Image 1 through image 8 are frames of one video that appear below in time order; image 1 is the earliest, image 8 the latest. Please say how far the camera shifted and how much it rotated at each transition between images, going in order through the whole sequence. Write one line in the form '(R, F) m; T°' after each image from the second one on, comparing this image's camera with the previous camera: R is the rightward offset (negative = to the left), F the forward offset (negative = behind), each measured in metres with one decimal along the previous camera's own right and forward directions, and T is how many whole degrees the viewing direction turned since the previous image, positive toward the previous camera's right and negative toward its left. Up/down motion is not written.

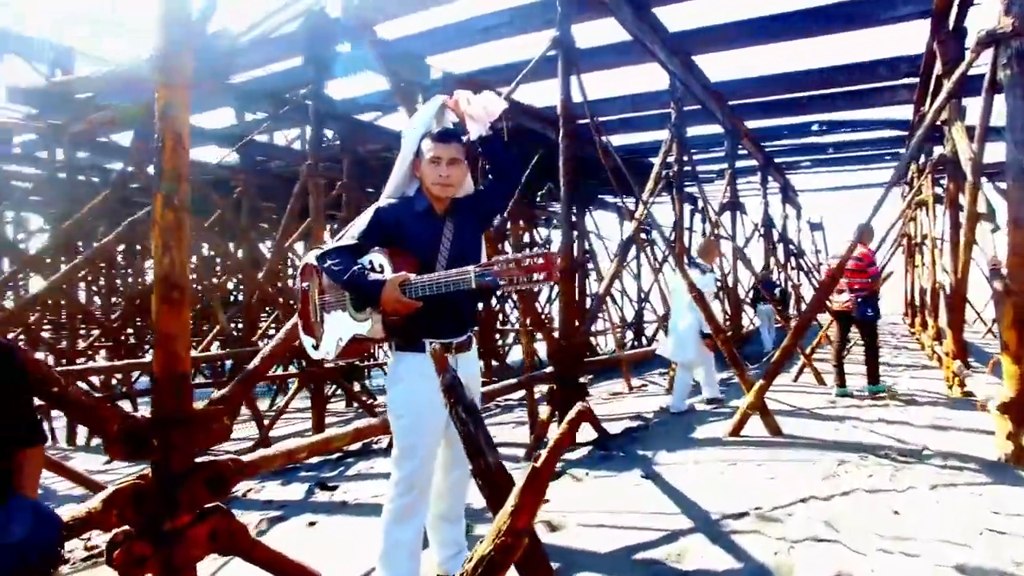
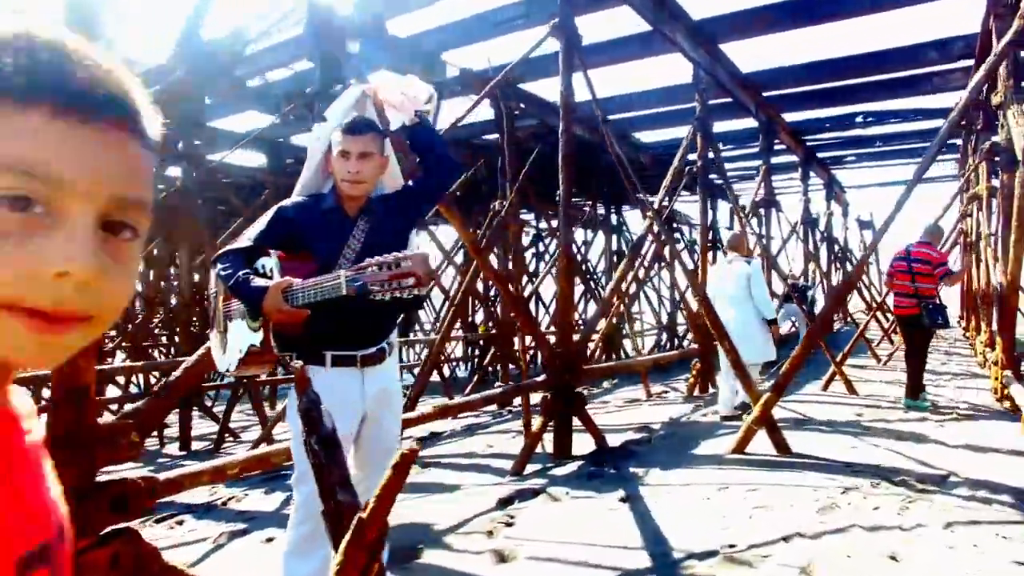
(+0.4, +0.3) m; -4°
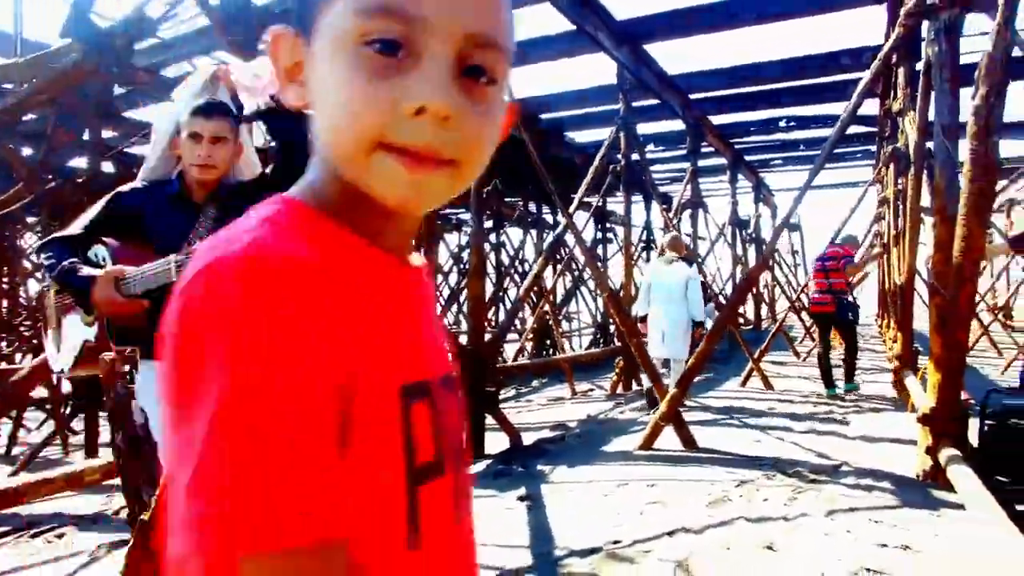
(+0.3, +0.1) m; +5°
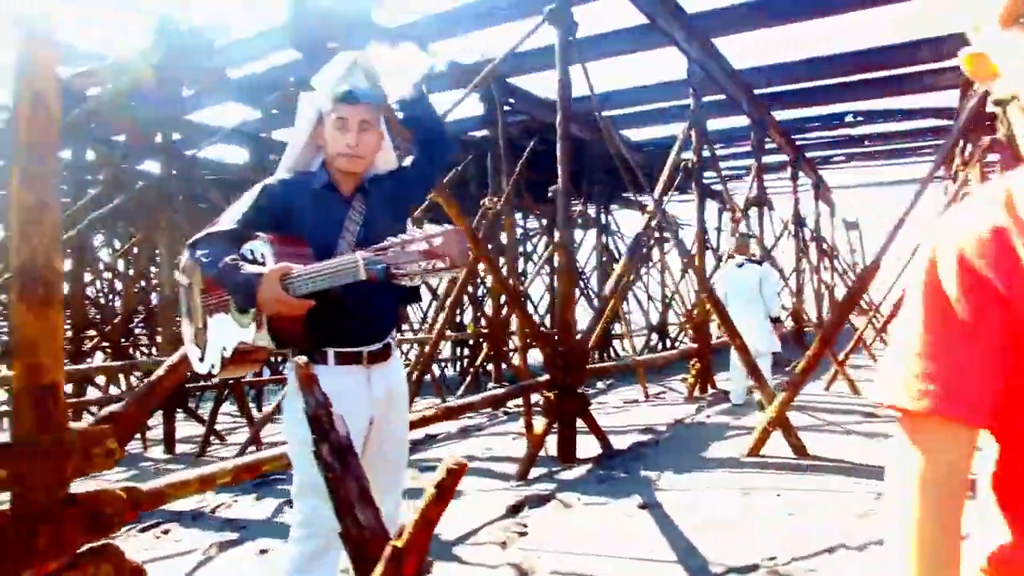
(-0.4, +0.1) m; -3°
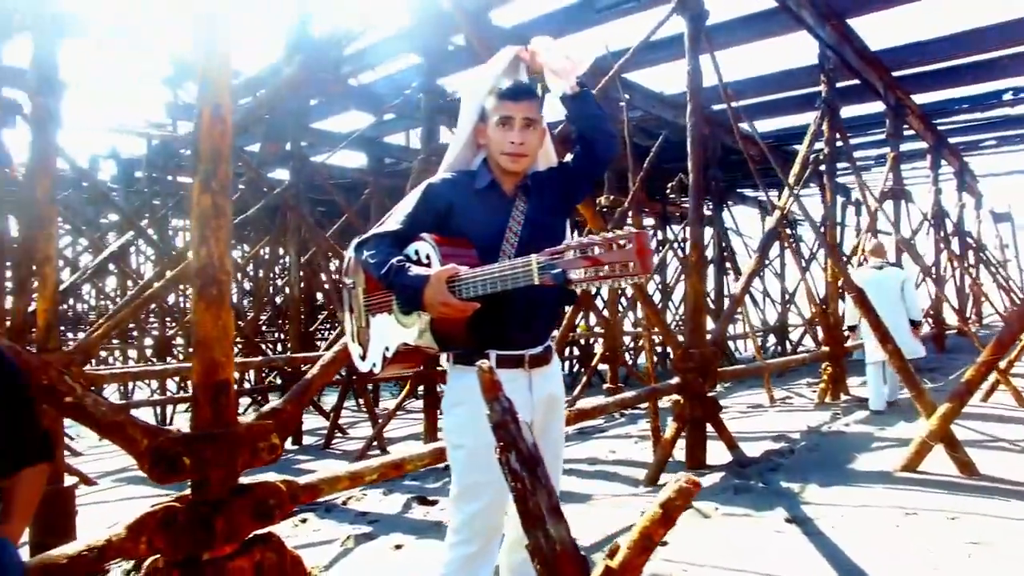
(-0.2, 0.0) m; -9°
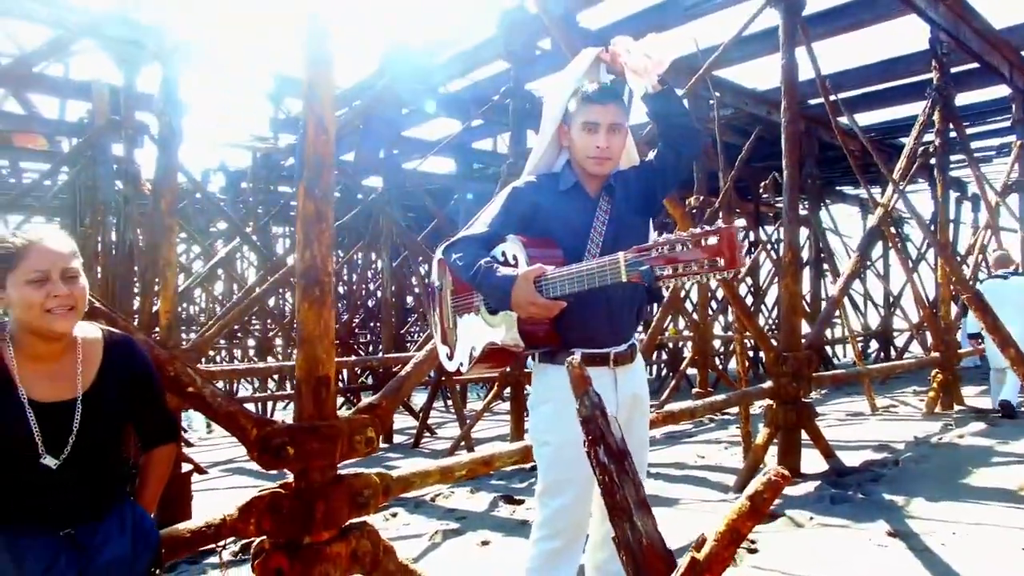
(0.0, 0.0) m; -7°
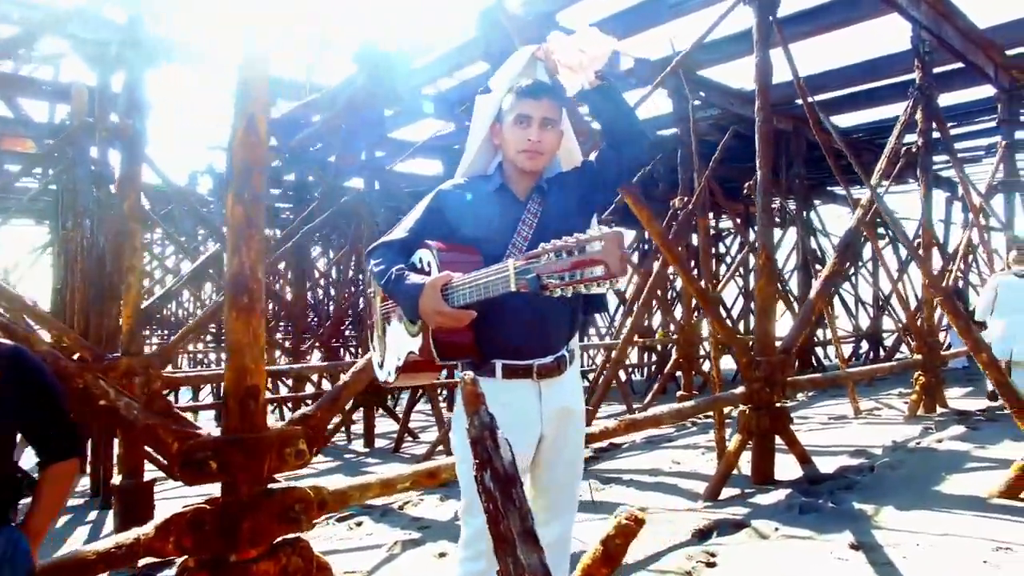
(+0.2, +0.1) m; 0°
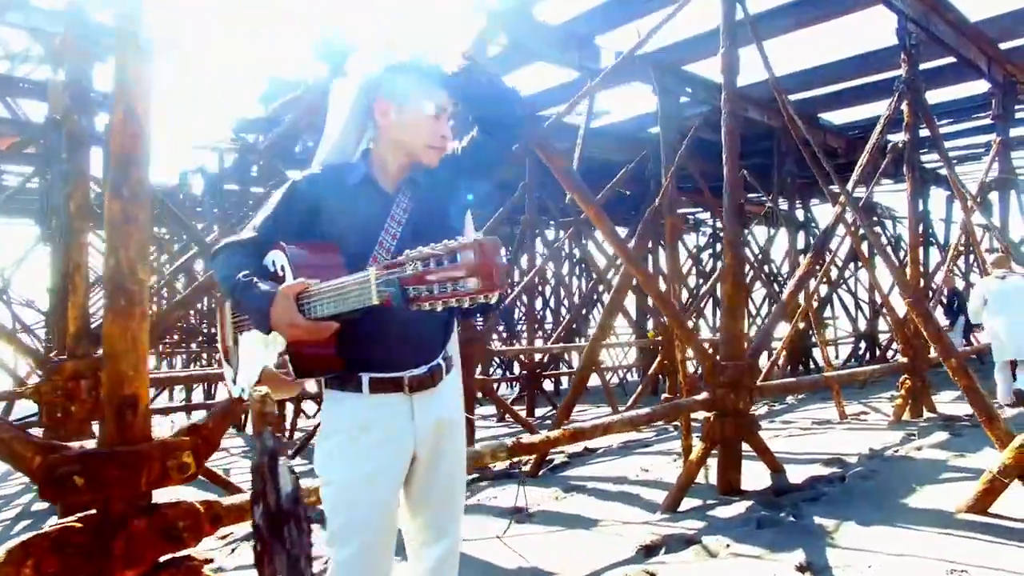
(+0.3, +0.2) m; -1°
